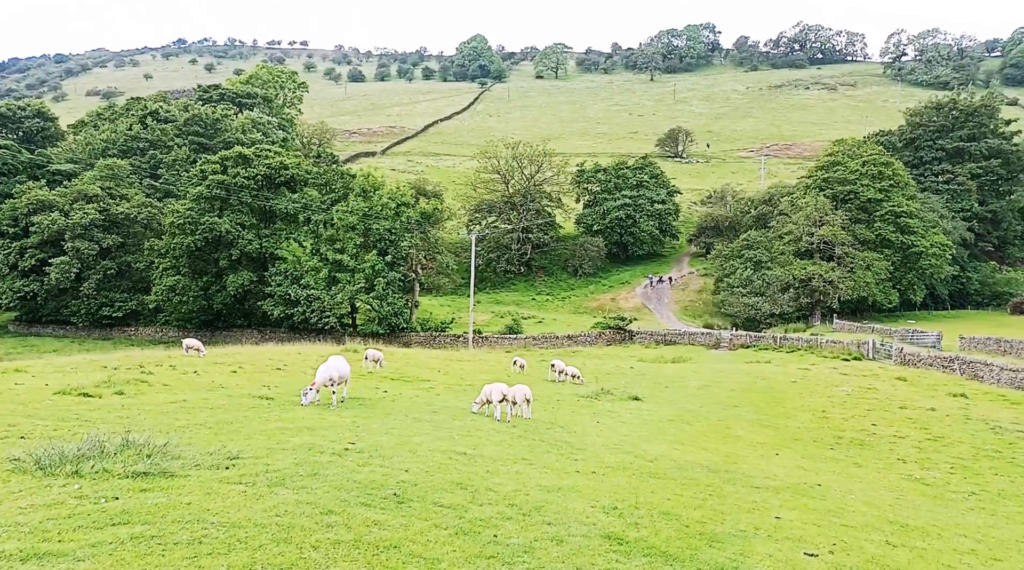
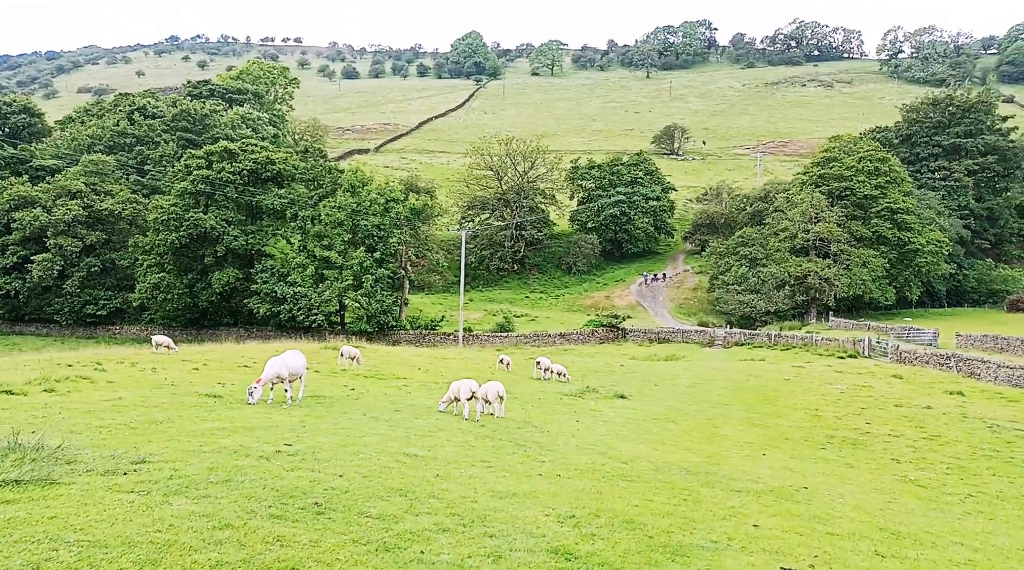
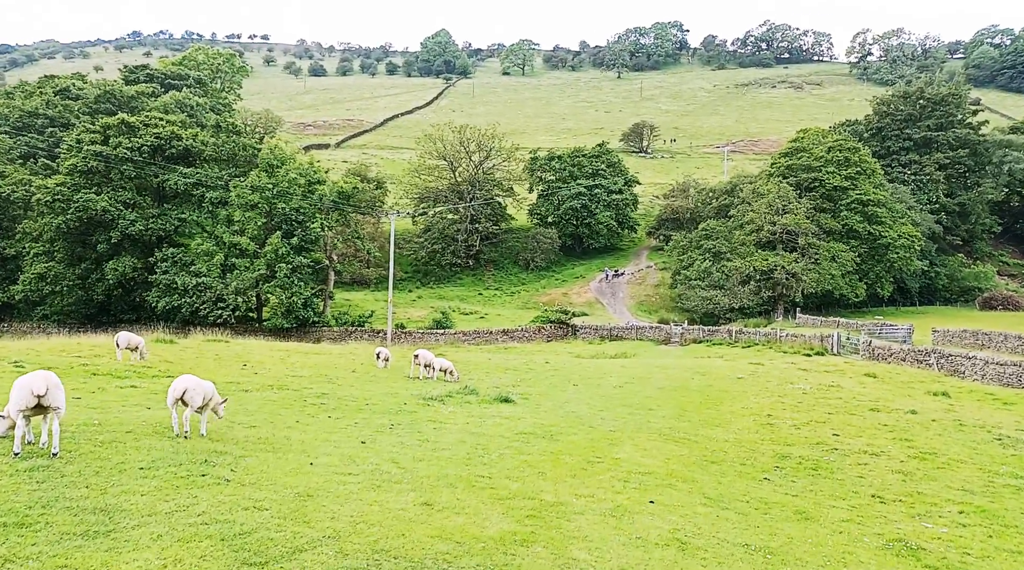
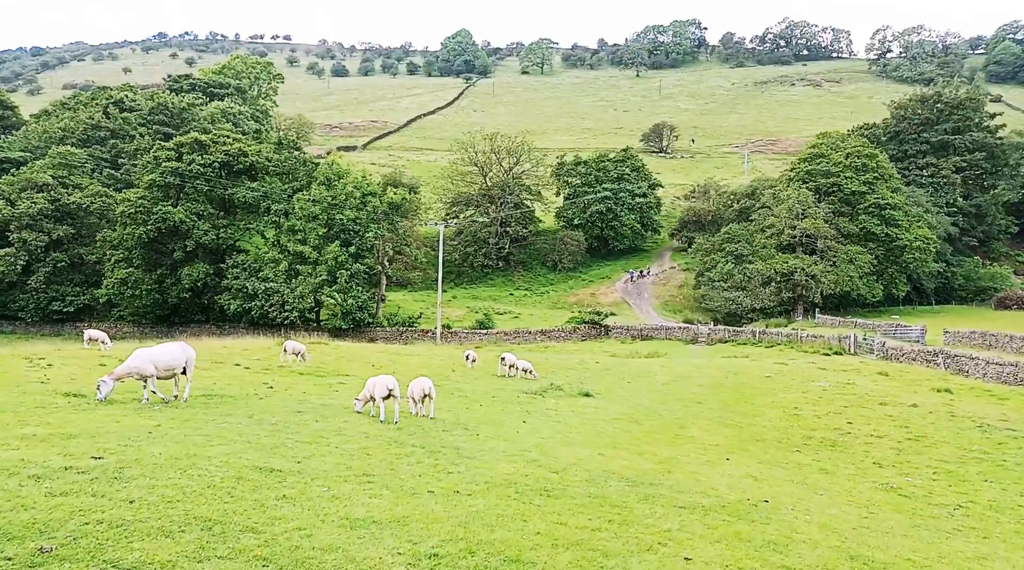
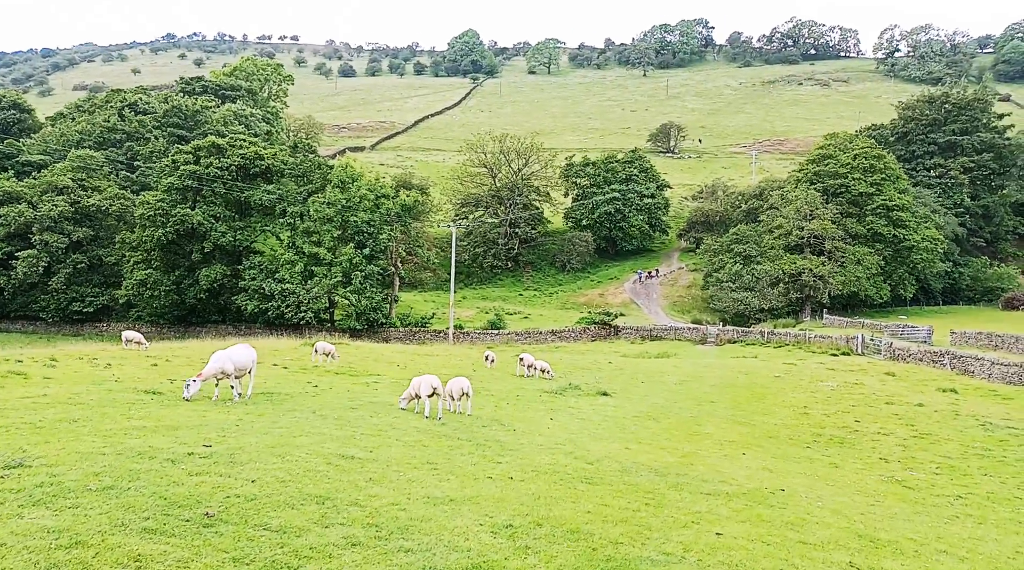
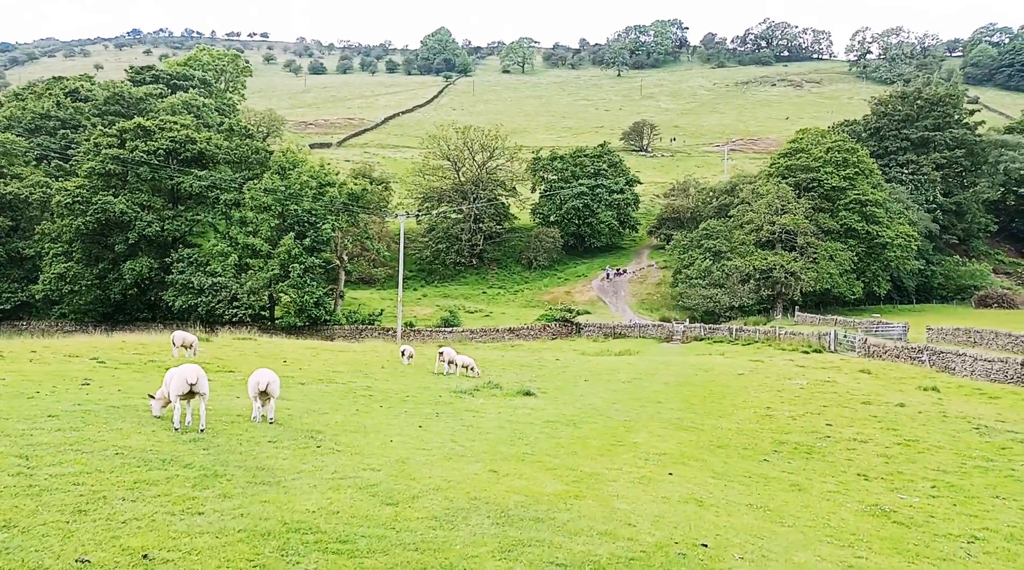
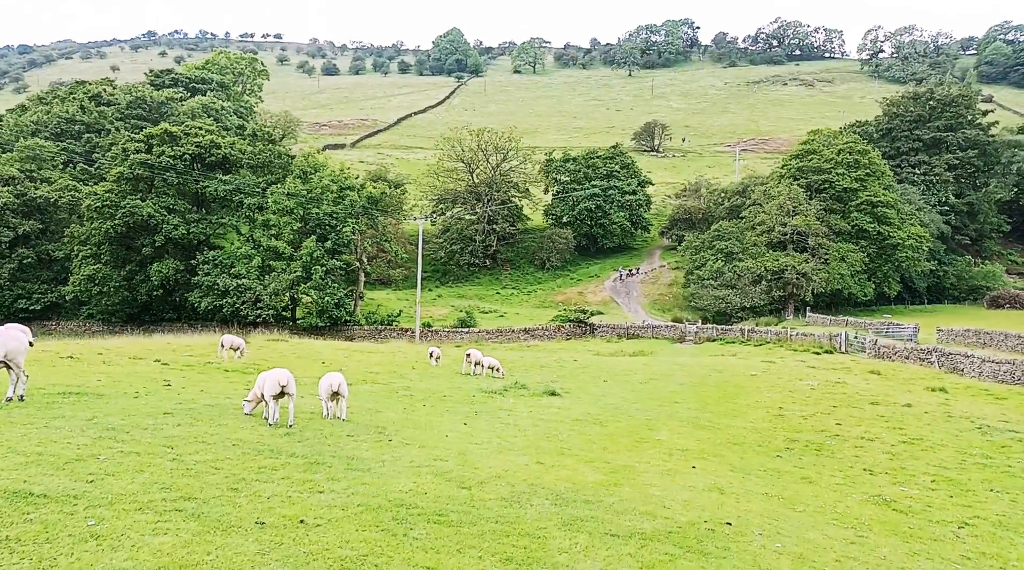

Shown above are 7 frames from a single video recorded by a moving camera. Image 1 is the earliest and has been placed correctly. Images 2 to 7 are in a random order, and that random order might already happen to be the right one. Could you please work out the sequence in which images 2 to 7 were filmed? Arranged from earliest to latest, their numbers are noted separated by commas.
2, 5, 4, 7, 6, 3
